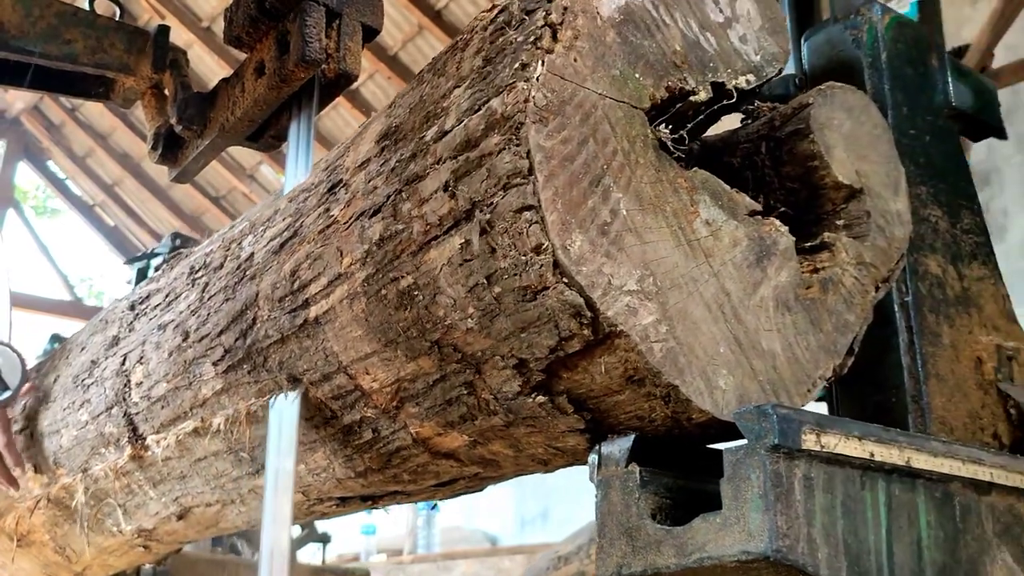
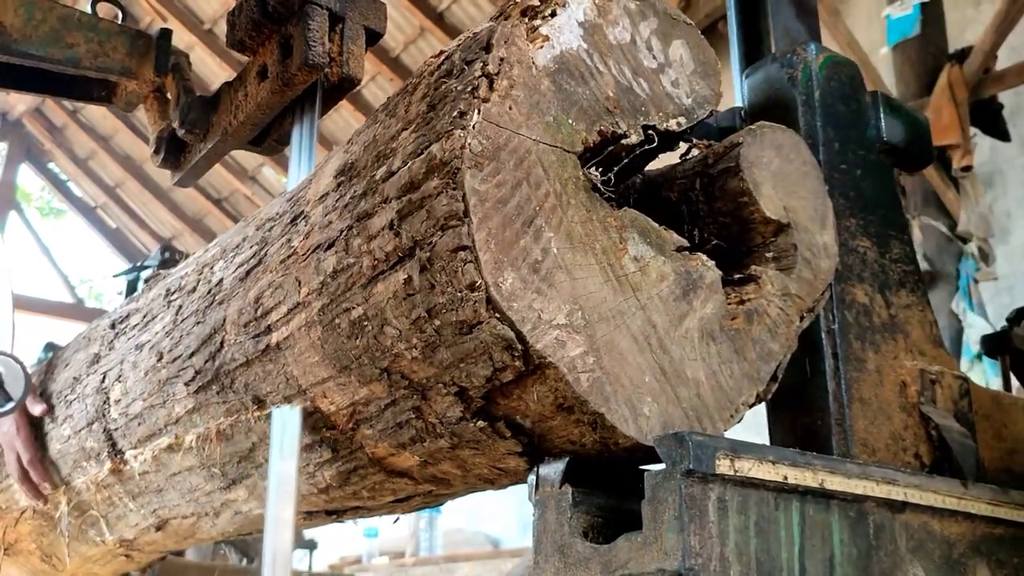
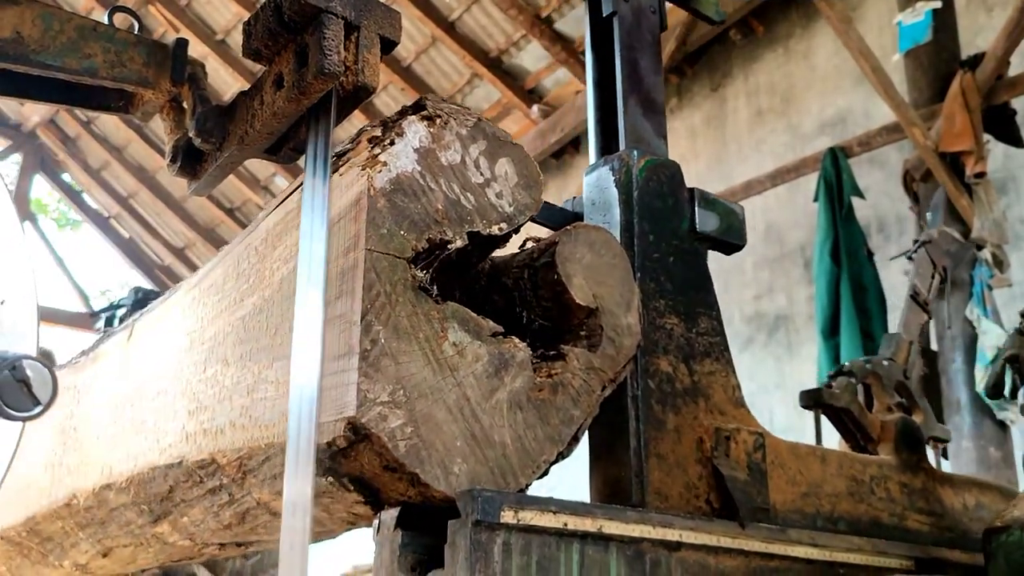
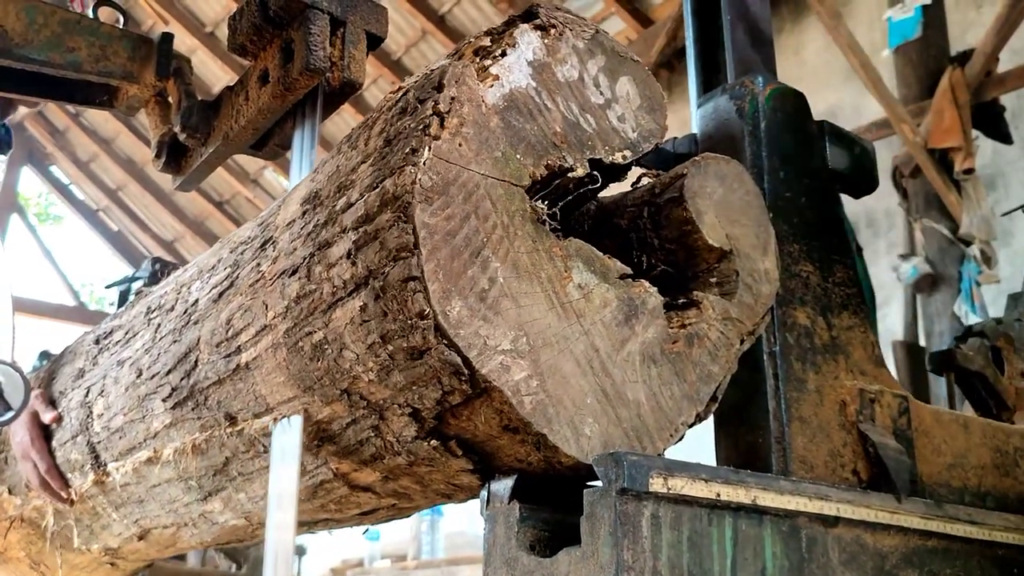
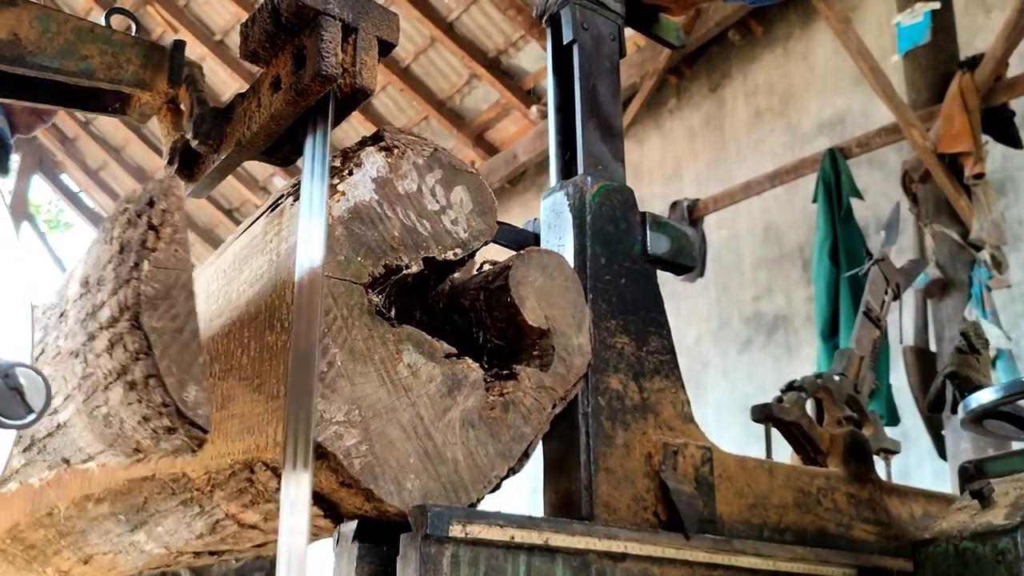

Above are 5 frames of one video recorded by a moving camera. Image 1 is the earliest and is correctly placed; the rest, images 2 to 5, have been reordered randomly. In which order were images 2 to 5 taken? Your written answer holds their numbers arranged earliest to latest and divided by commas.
2, 4, 5, 3
